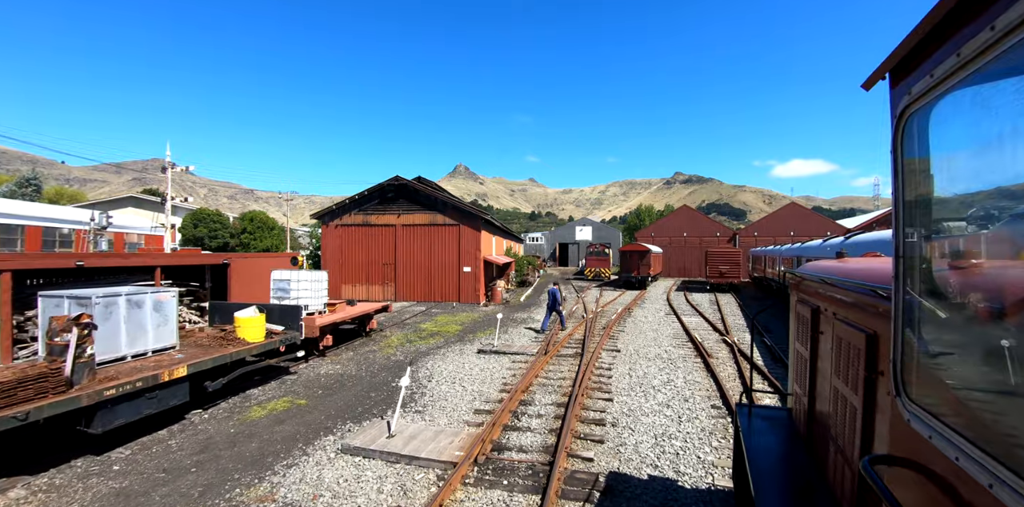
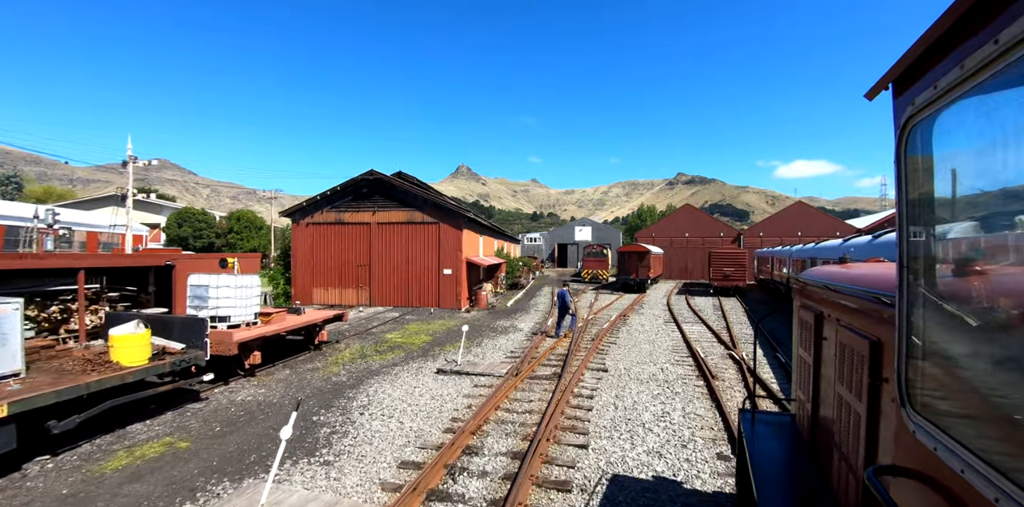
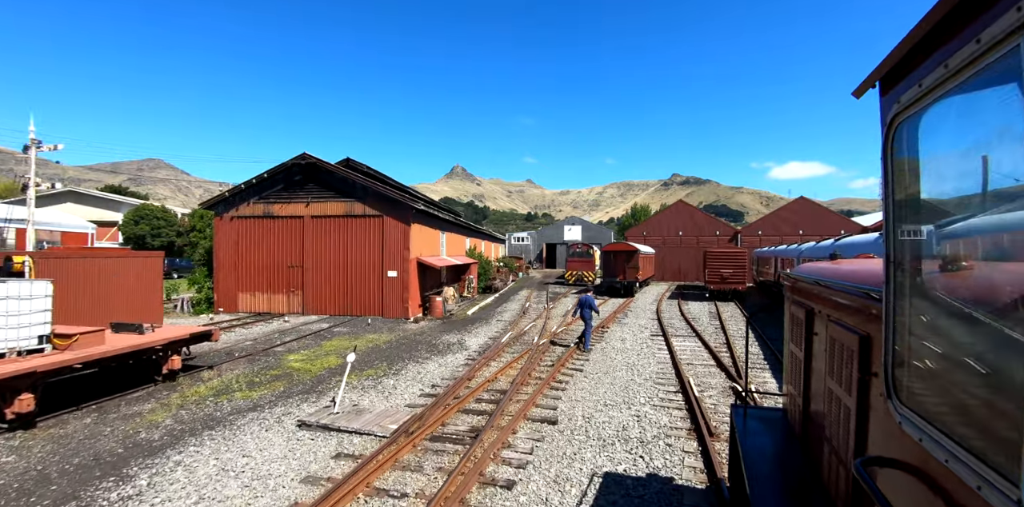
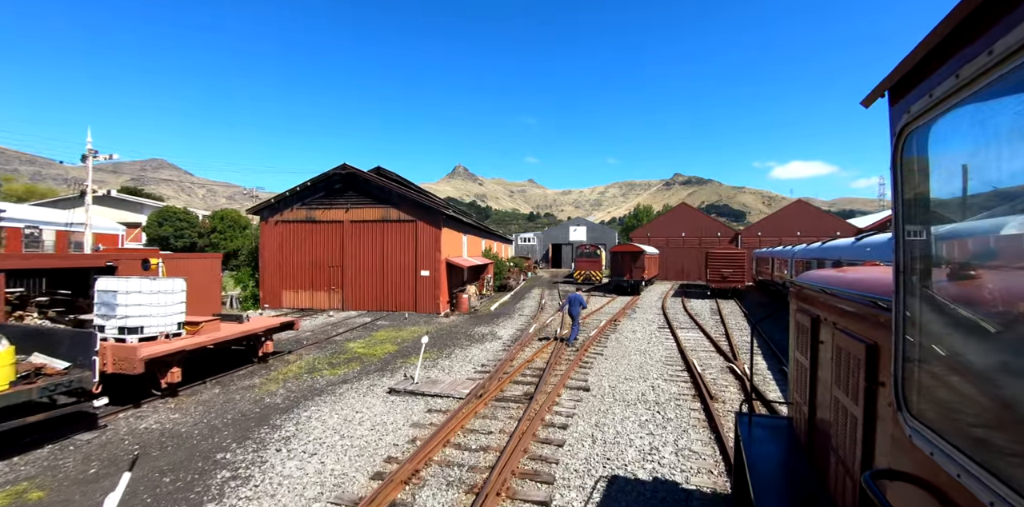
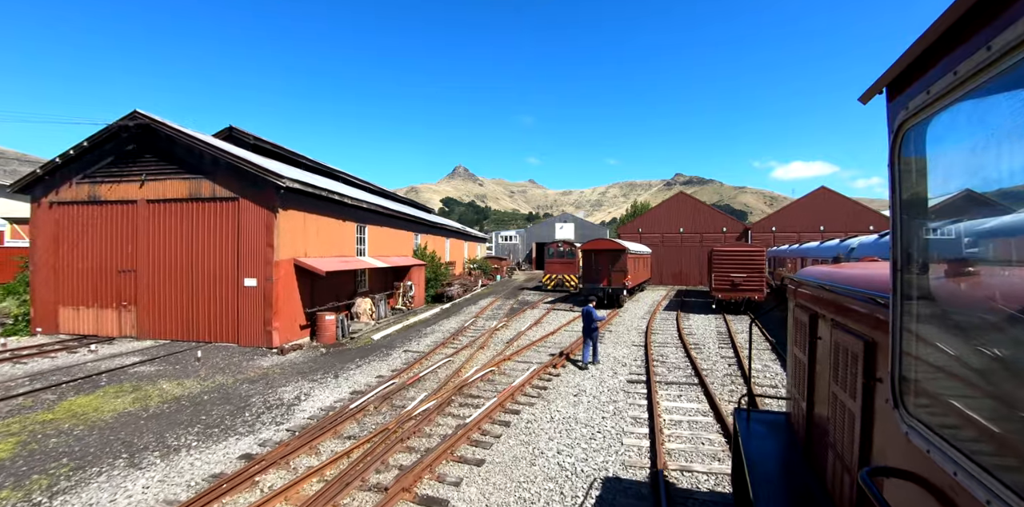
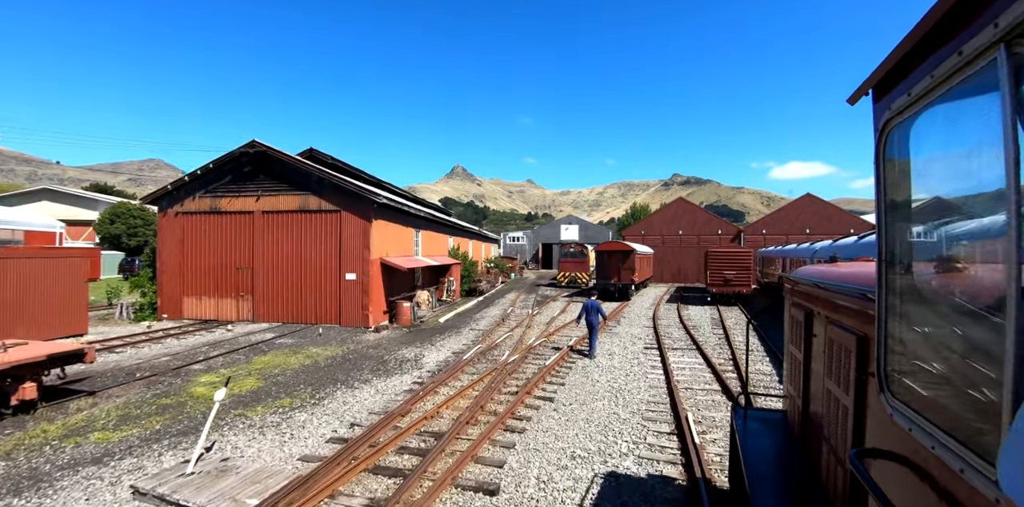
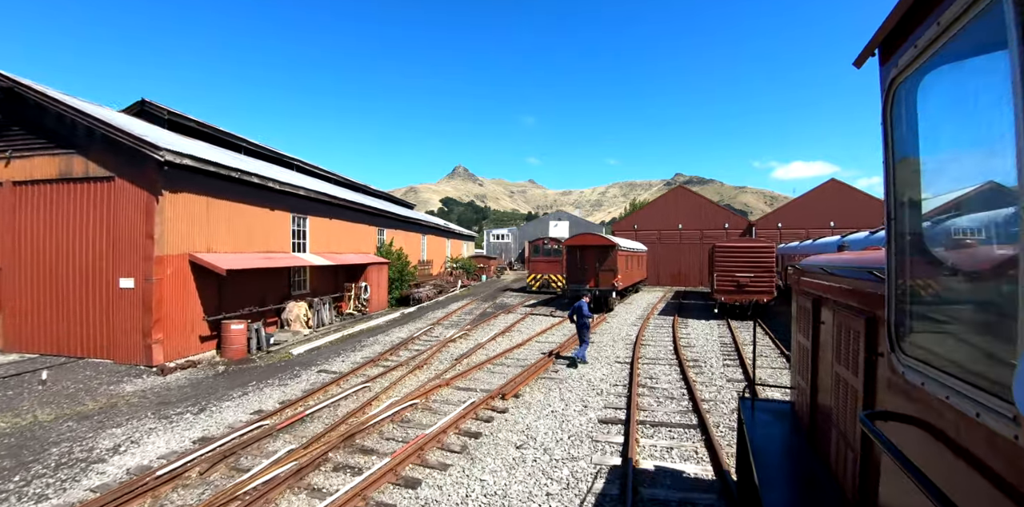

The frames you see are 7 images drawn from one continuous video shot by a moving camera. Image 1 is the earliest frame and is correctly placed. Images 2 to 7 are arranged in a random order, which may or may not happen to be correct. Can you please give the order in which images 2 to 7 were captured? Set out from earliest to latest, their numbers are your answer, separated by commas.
2, 4, 3, 6, 5, 7
